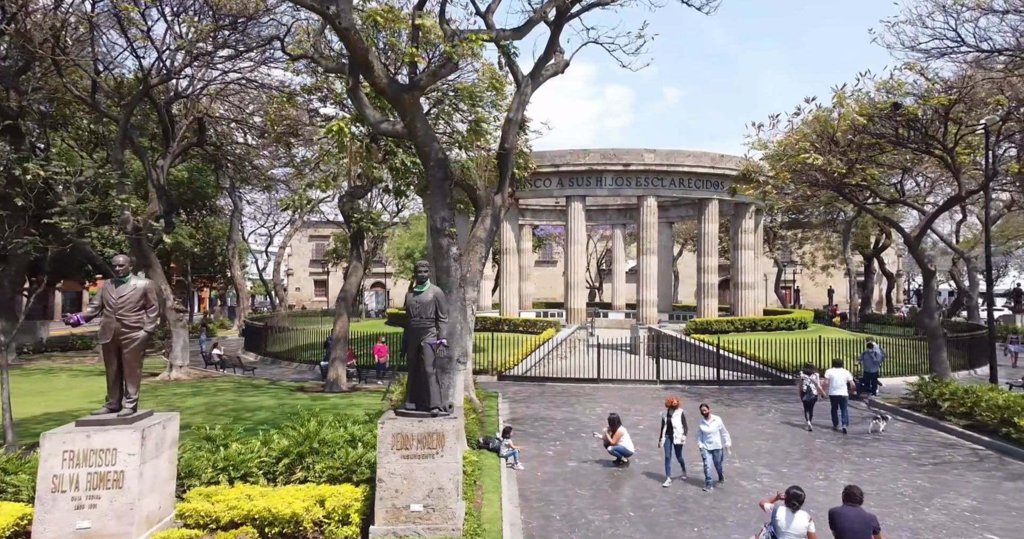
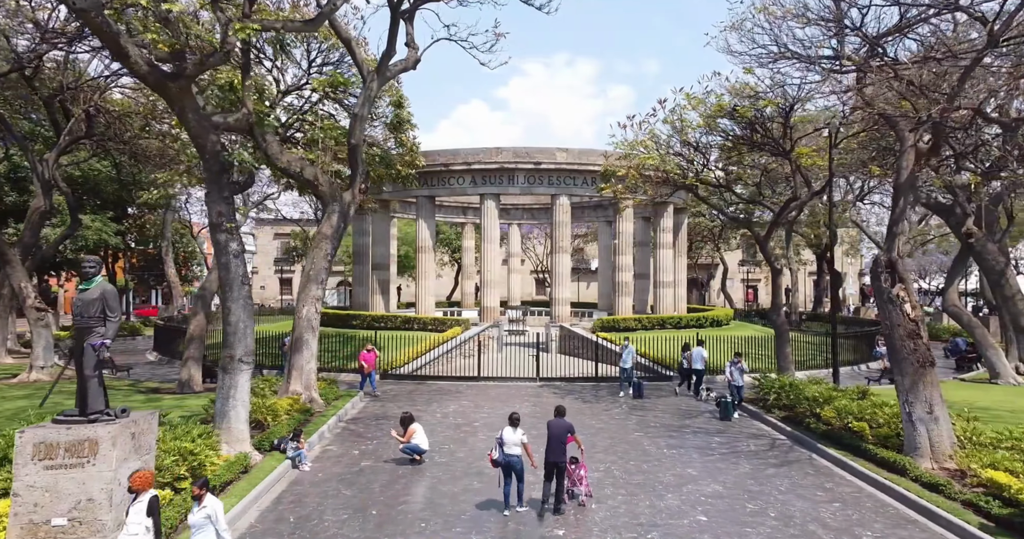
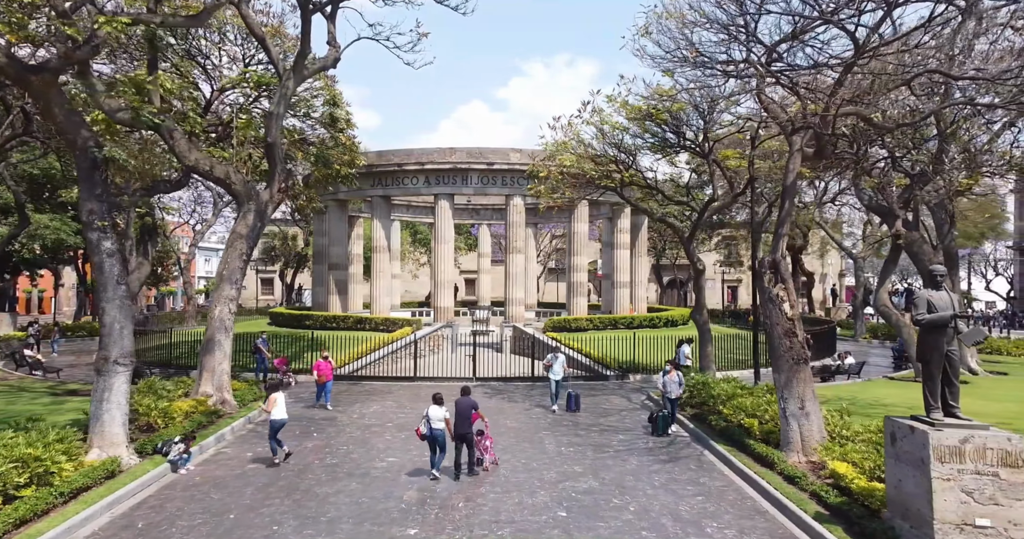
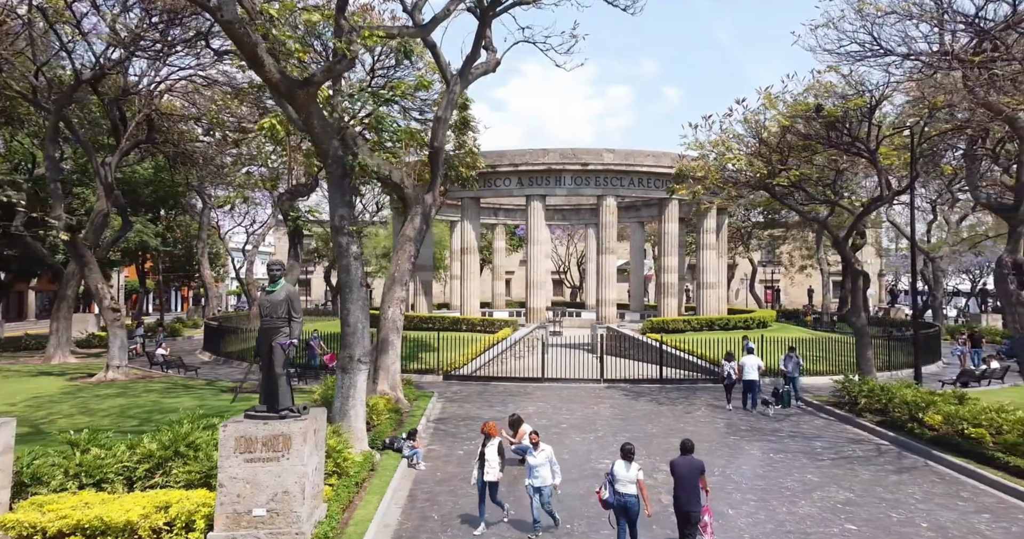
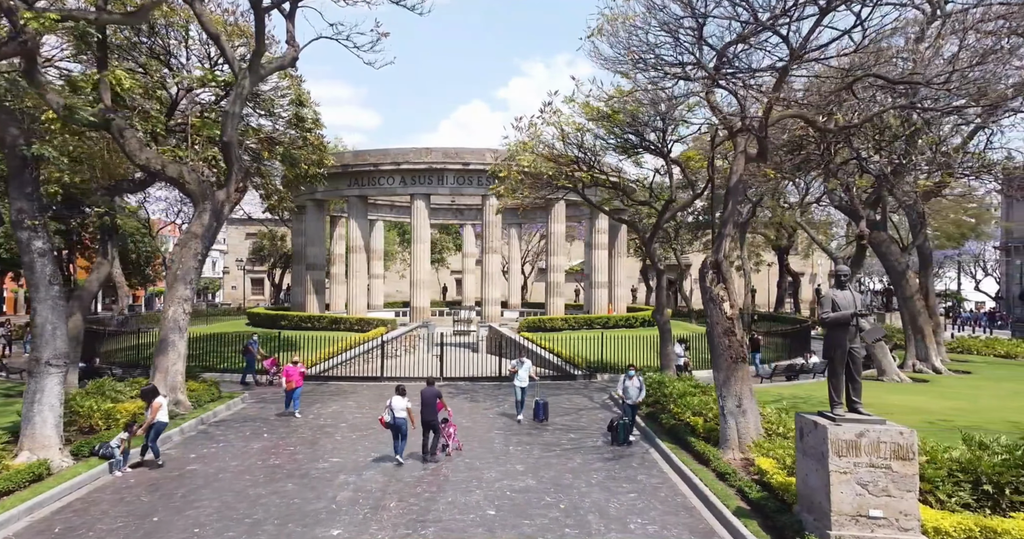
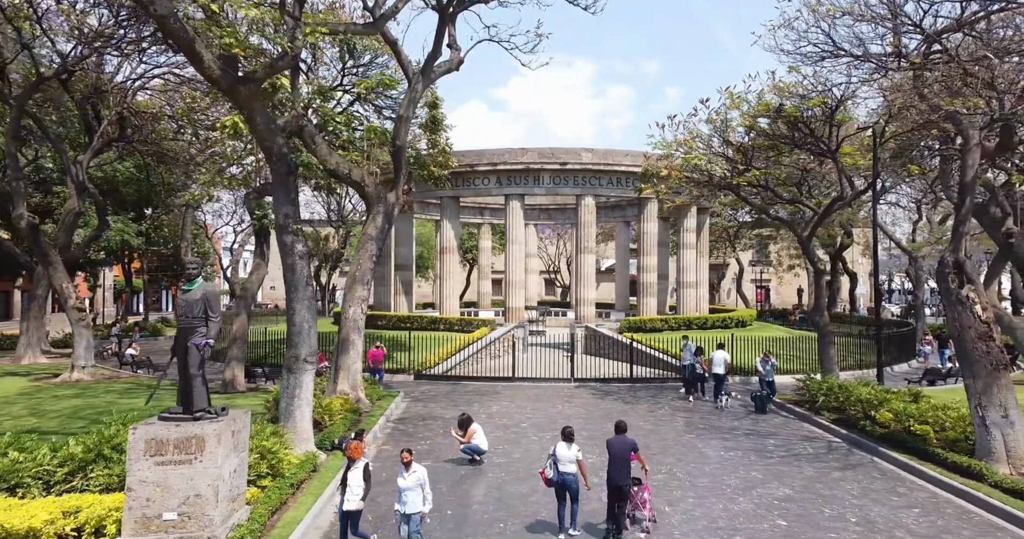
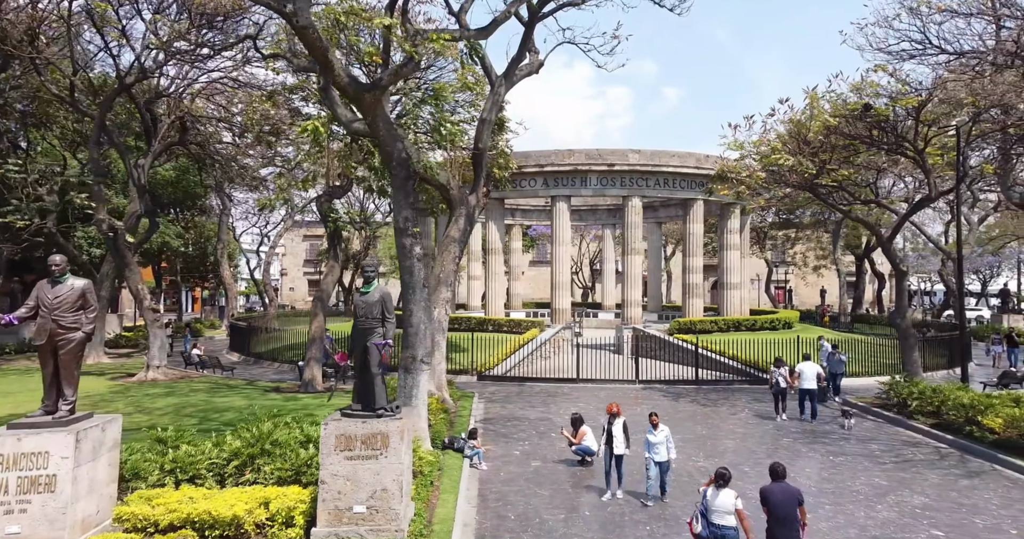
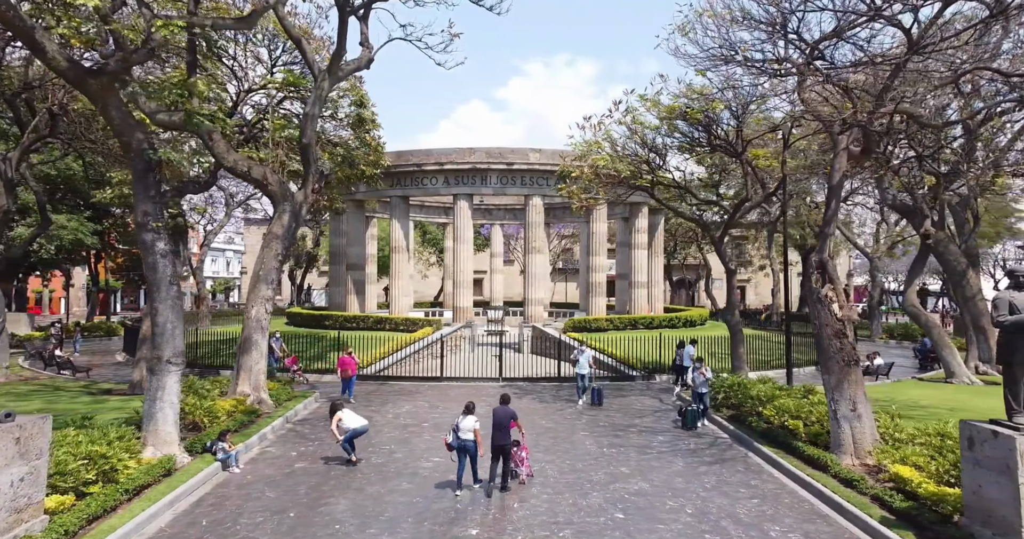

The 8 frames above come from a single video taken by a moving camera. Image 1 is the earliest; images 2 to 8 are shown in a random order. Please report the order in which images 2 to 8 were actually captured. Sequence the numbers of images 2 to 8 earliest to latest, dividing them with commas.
7, 4, 6, 2, 8, 3, 5
